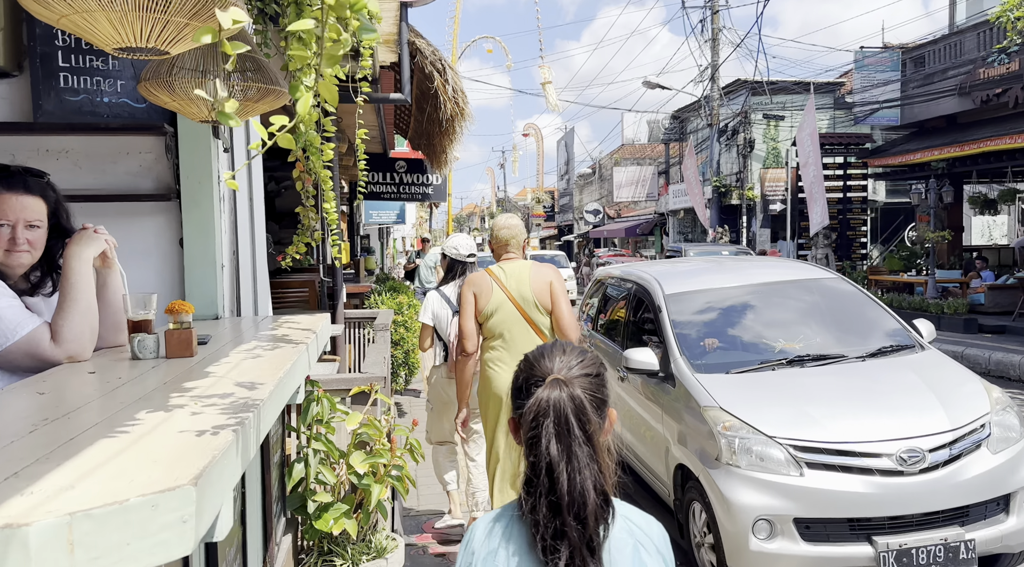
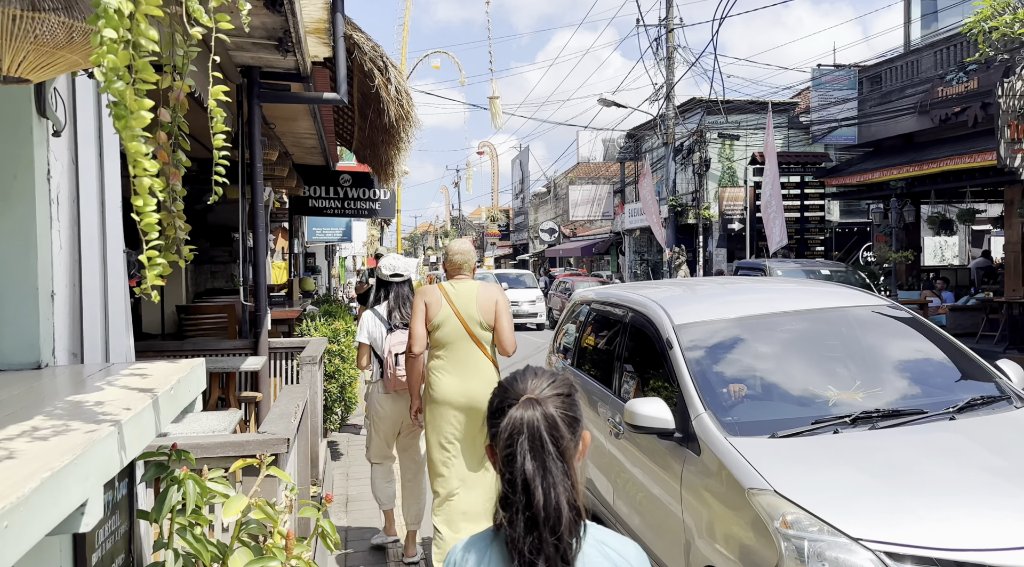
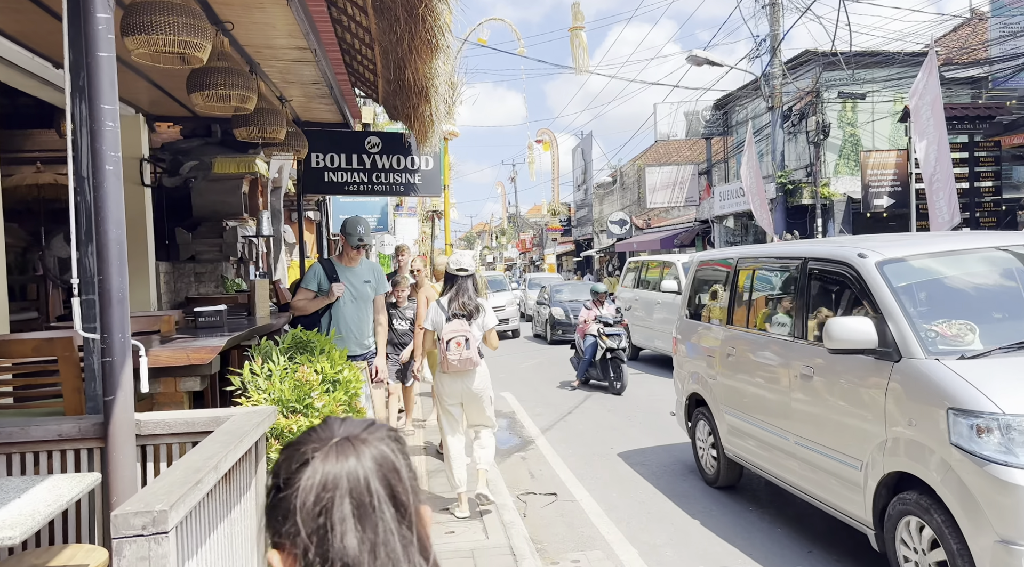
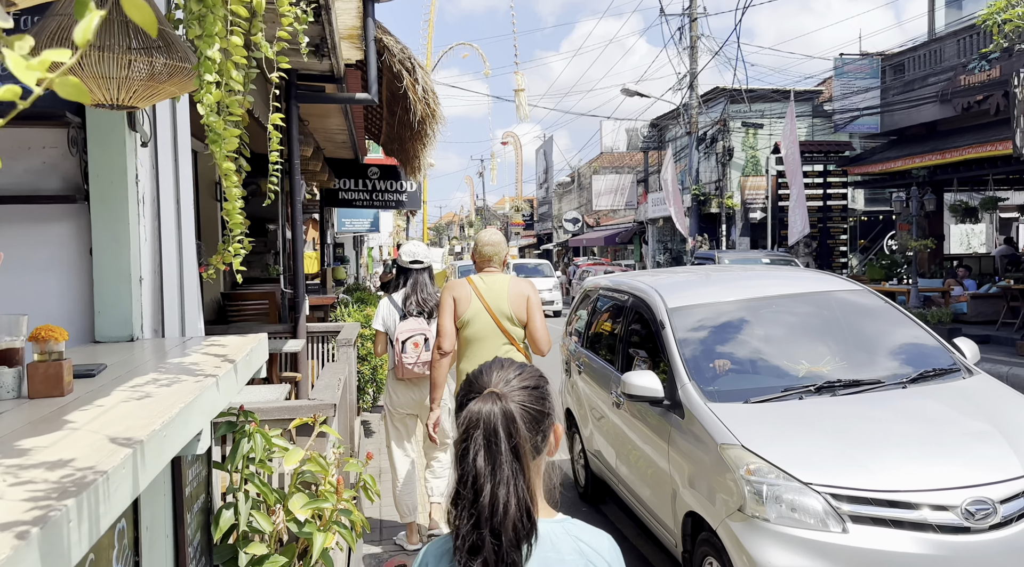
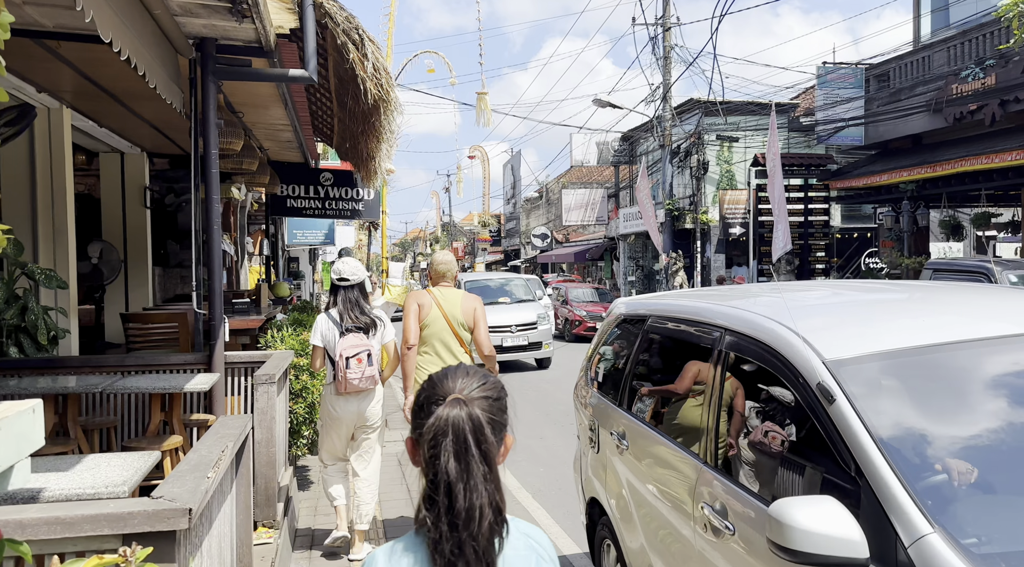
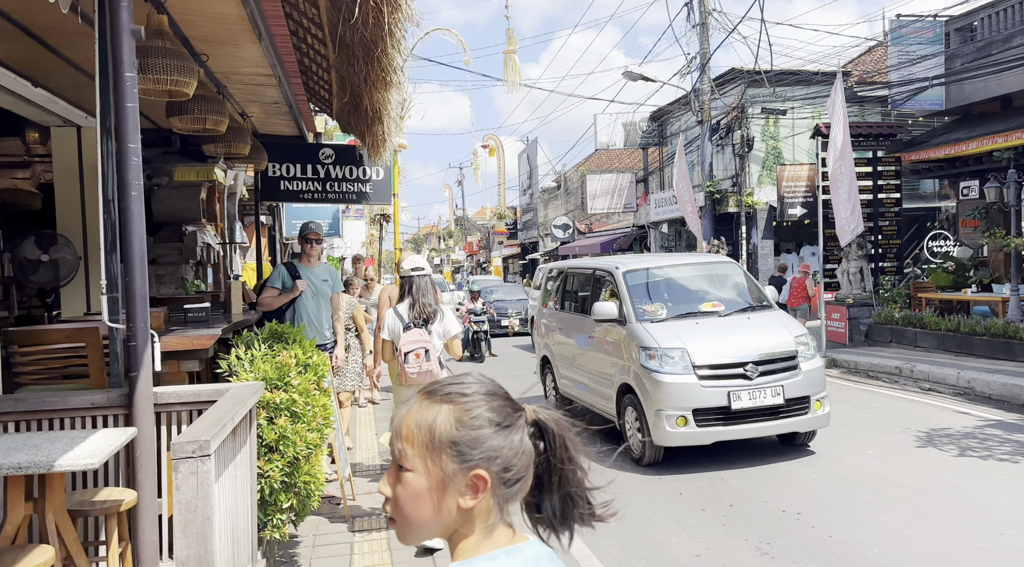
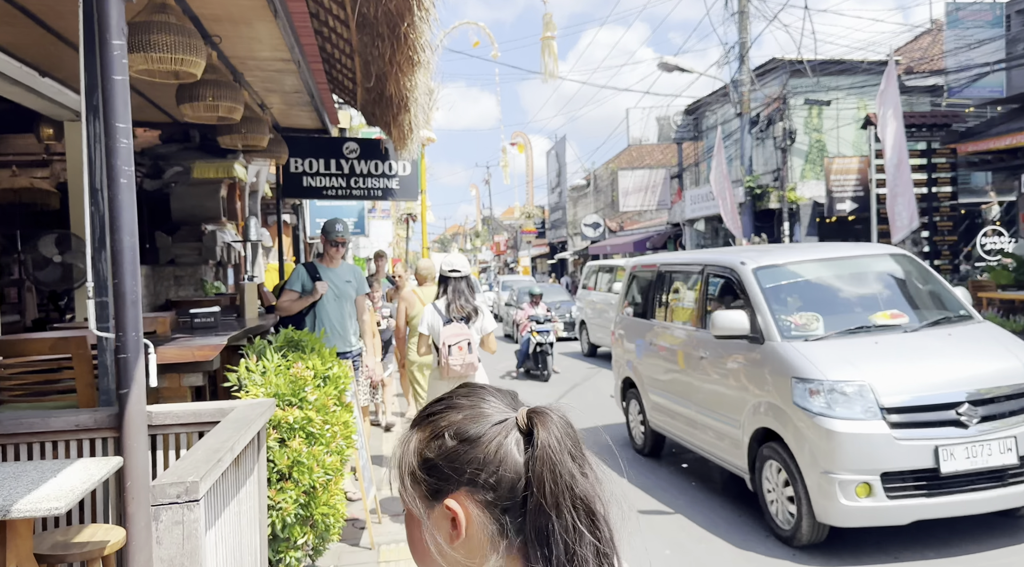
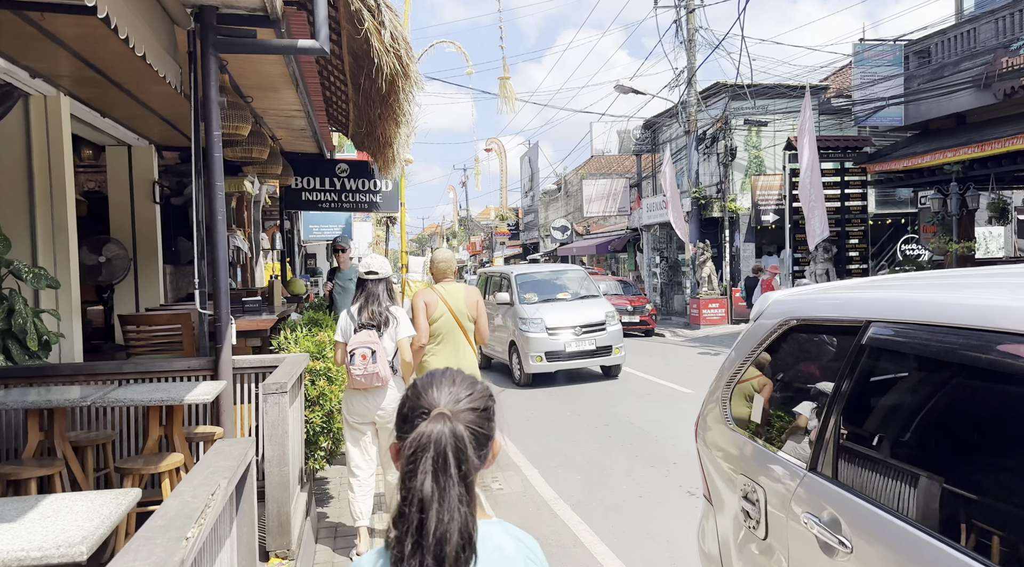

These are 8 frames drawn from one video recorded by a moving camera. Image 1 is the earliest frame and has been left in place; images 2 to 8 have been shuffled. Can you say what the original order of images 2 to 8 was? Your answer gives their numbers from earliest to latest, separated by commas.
4, 2, 5, 8, 6, 7, 3
